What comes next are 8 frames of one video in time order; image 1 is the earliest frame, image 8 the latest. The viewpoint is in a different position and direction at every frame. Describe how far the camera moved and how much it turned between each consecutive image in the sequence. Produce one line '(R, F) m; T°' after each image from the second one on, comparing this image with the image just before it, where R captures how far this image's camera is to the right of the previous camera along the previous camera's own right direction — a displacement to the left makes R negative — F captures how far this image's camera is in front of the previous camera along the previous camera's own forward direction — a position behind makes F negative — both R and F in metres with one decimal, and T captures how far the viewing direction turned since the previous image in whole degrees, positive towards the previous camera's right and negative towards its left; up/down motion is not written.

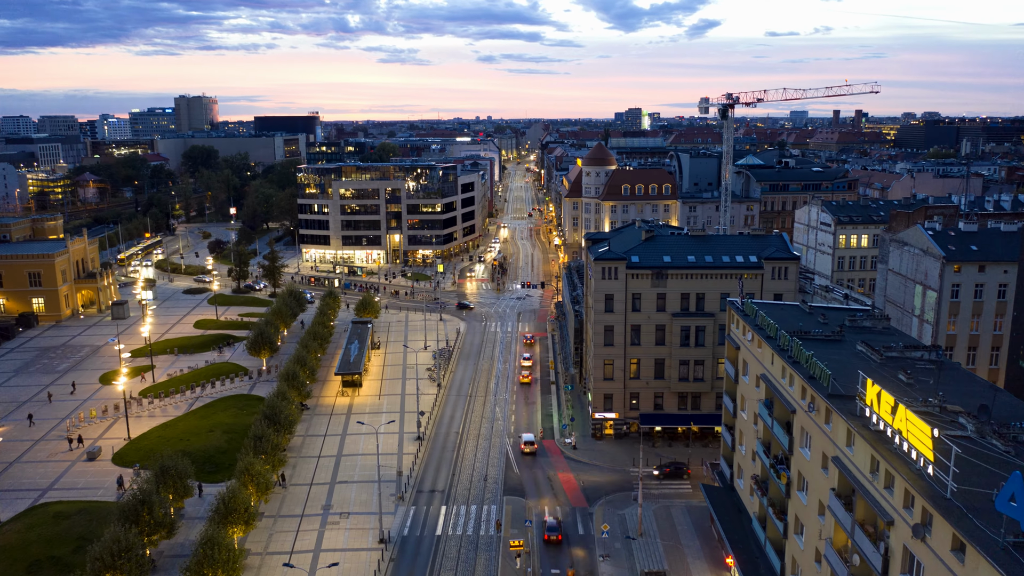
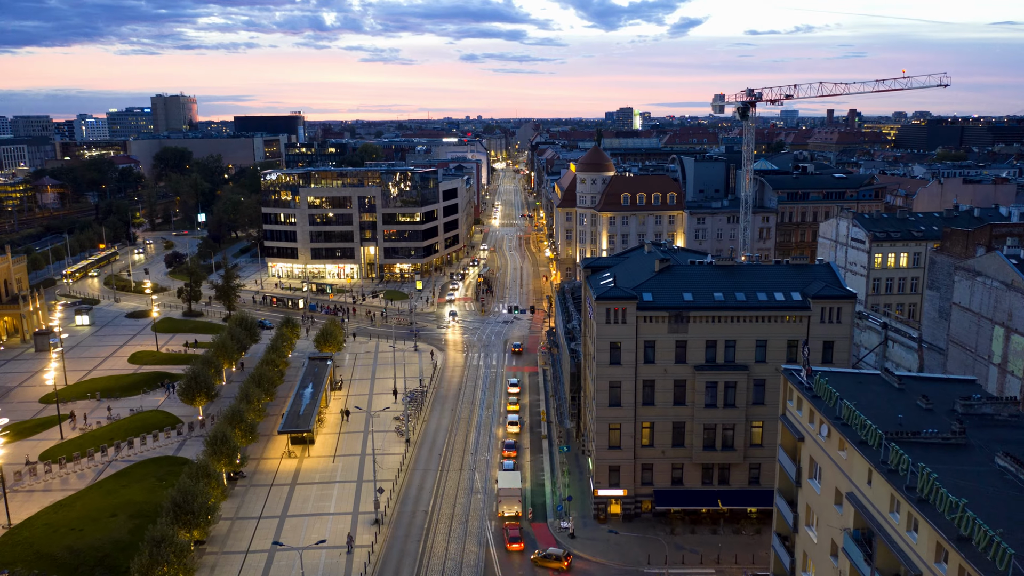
(+0.8, +16.3) m; +1°
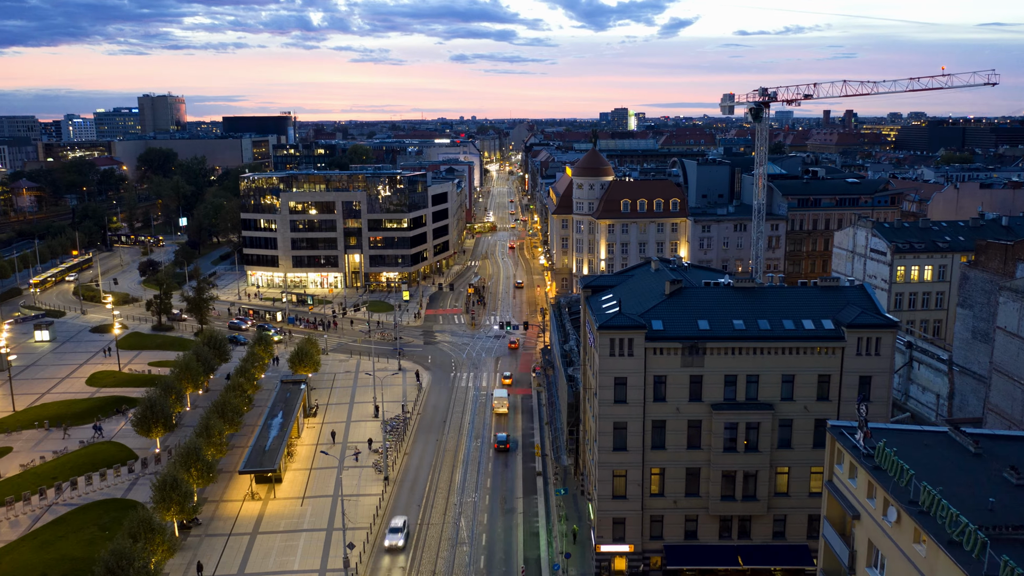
(+0.3, +8.2) m; 0°
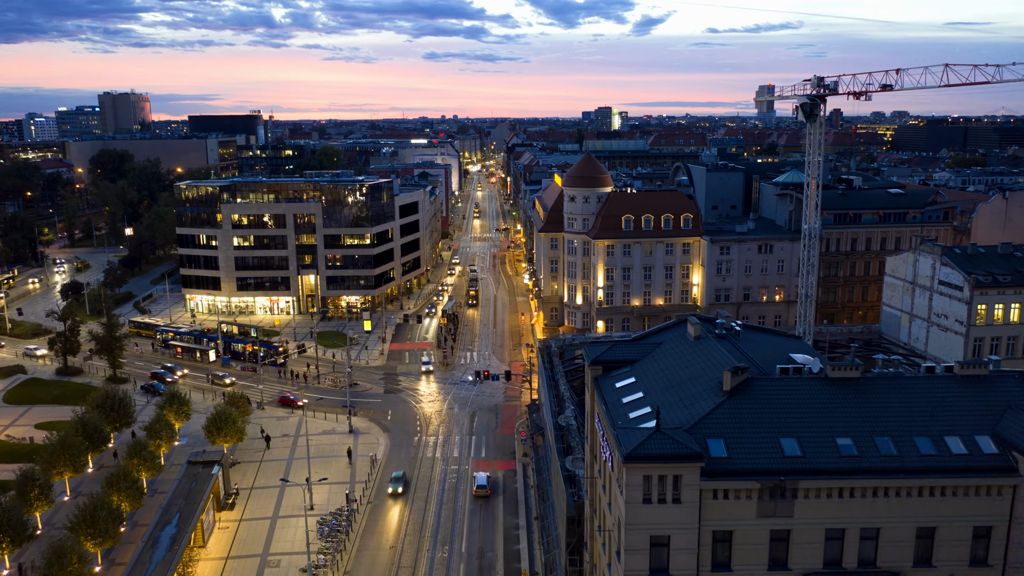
(+0.5, +20.4) m; +1°
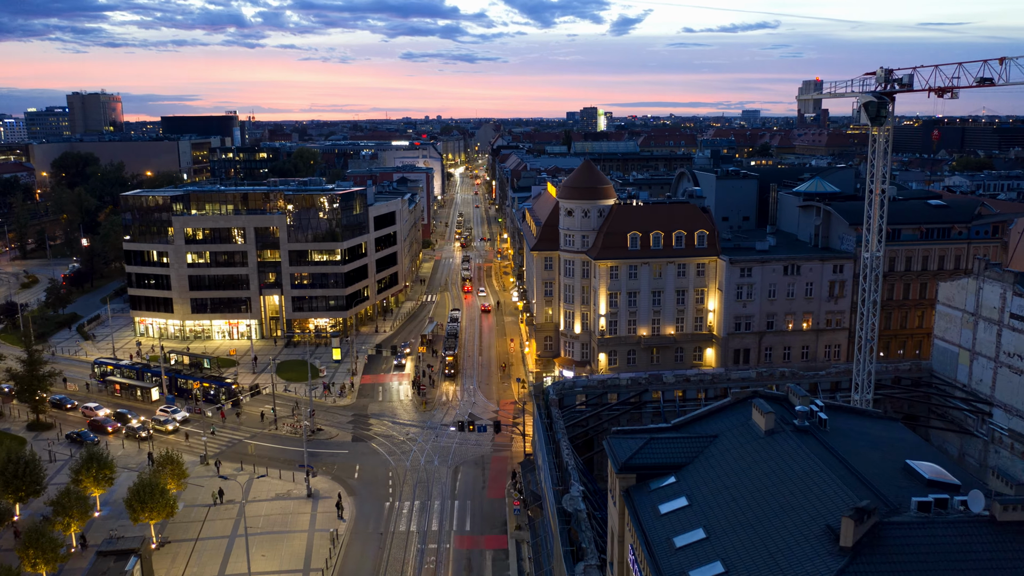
(-0.4, +13.2) m; +1°
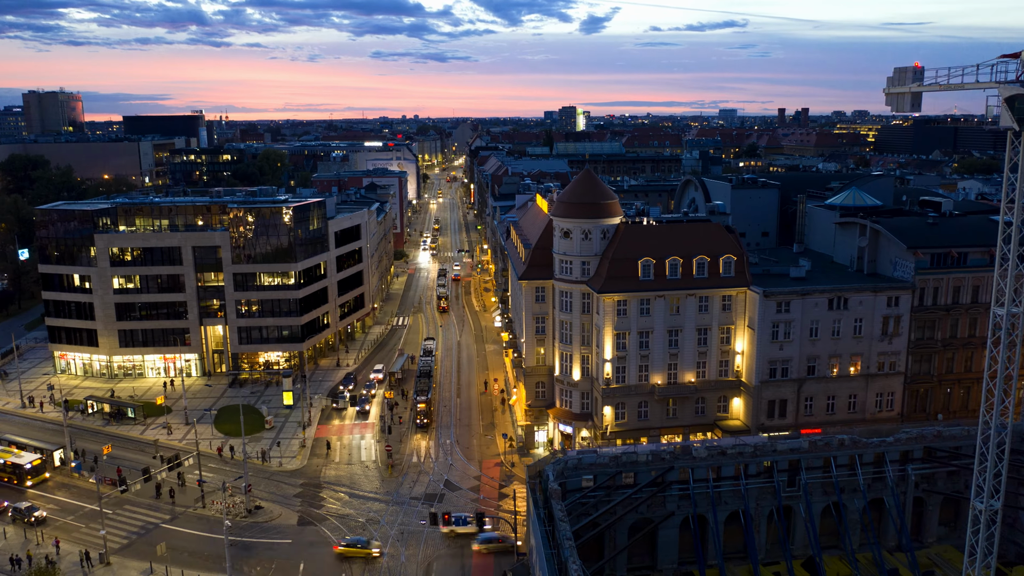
(-0.5, +16.0) m; +2°
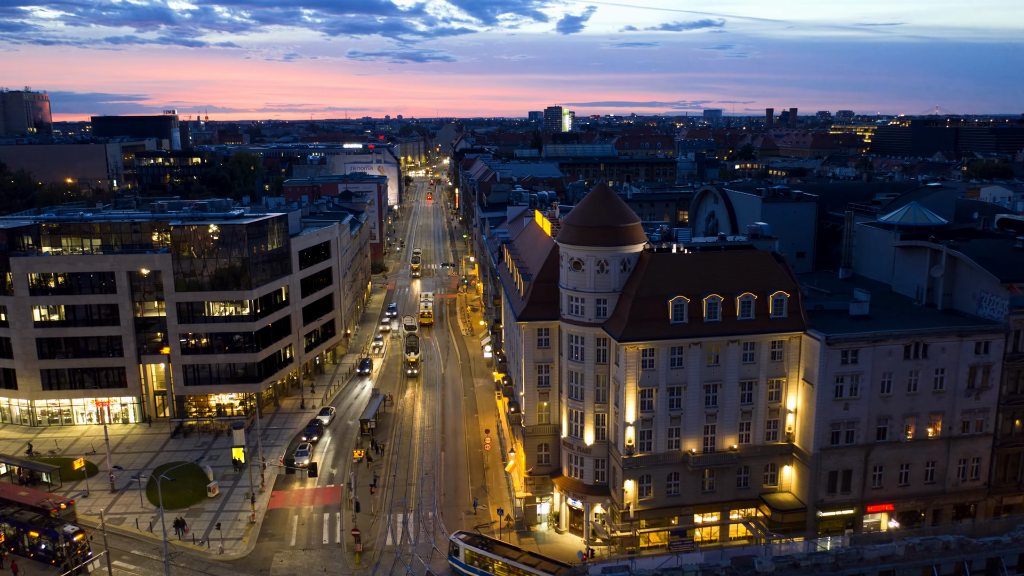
(-0.9, +14.3) m; +1°
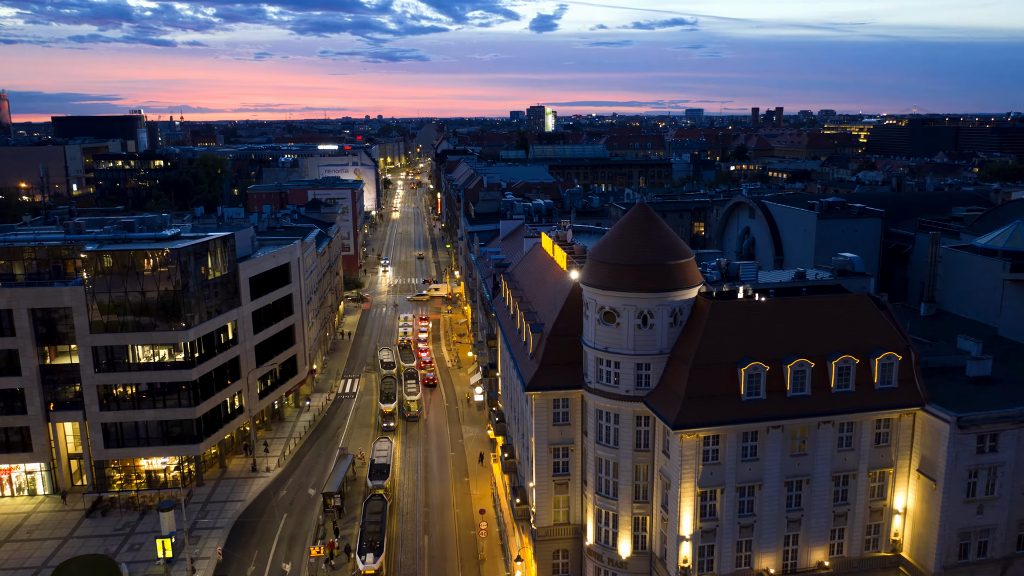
(-1.4, +15.6) m; +1°
